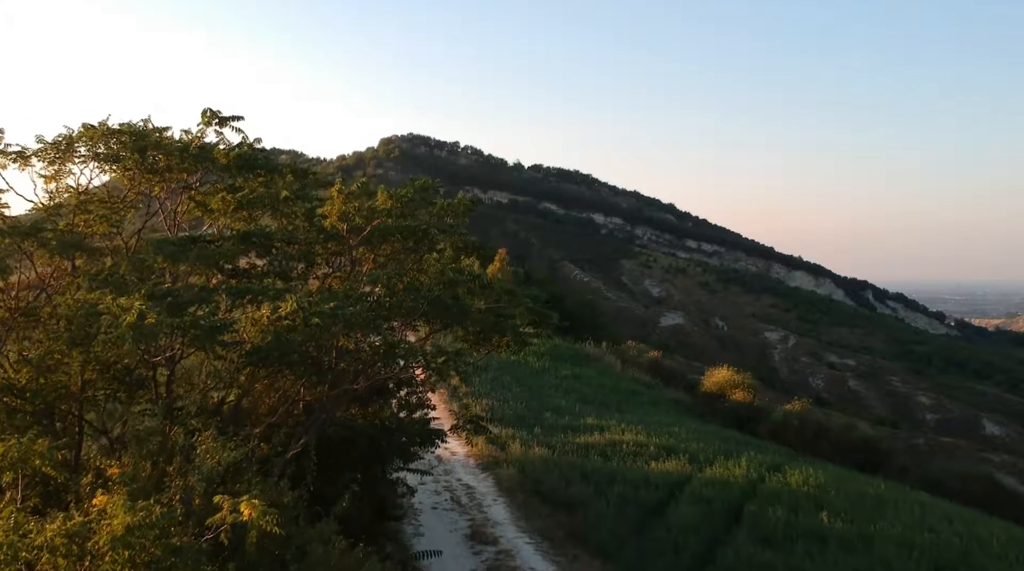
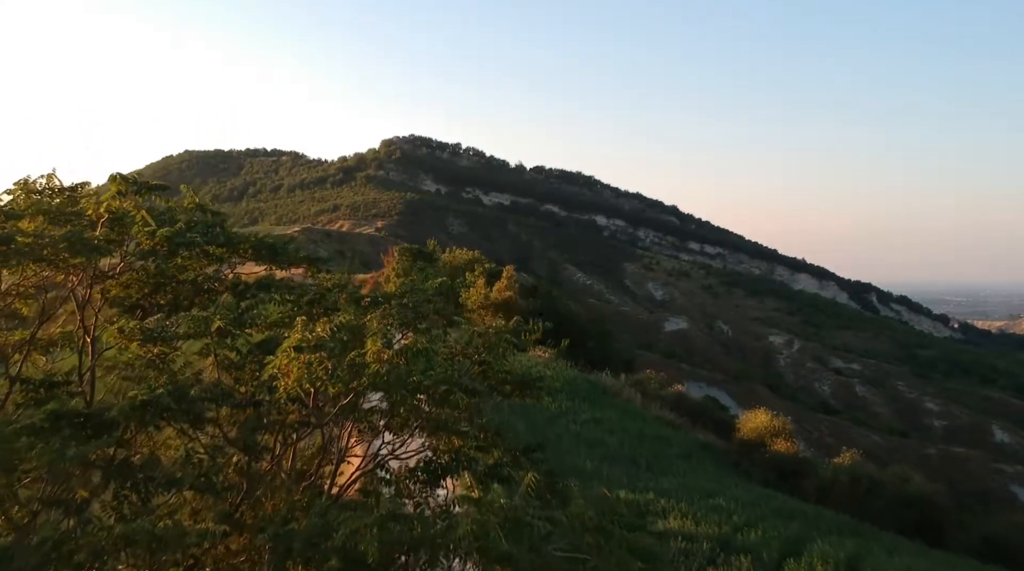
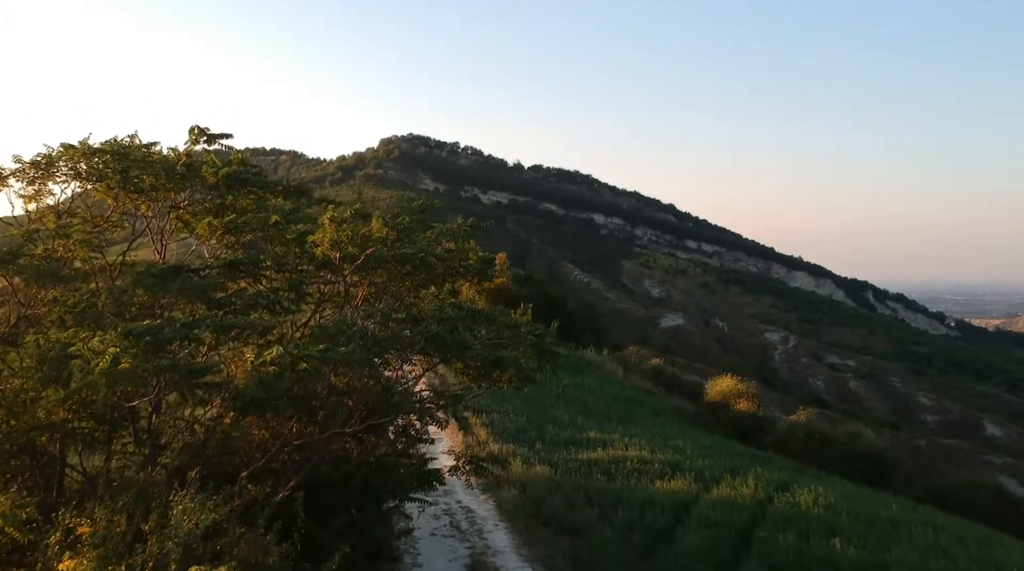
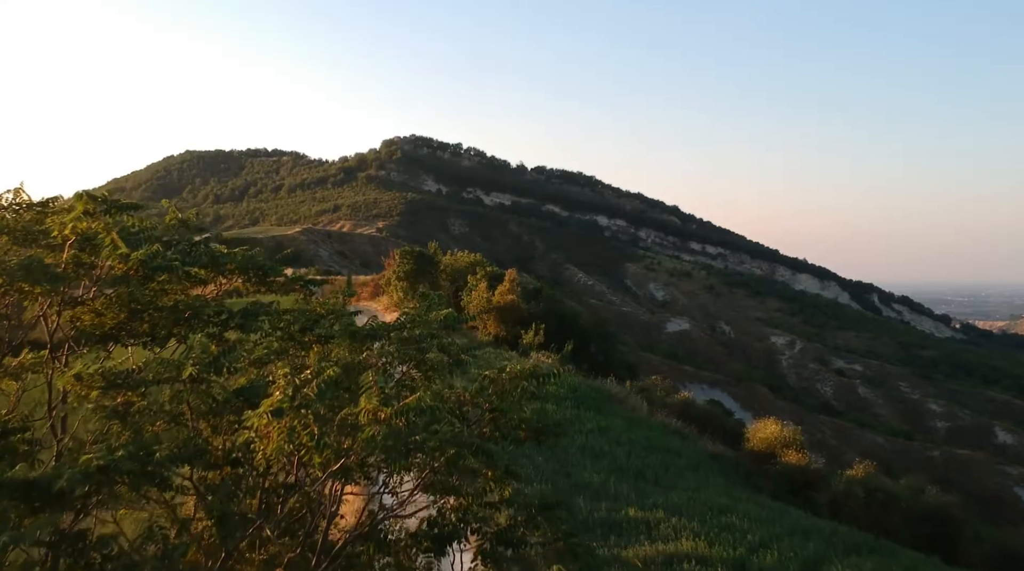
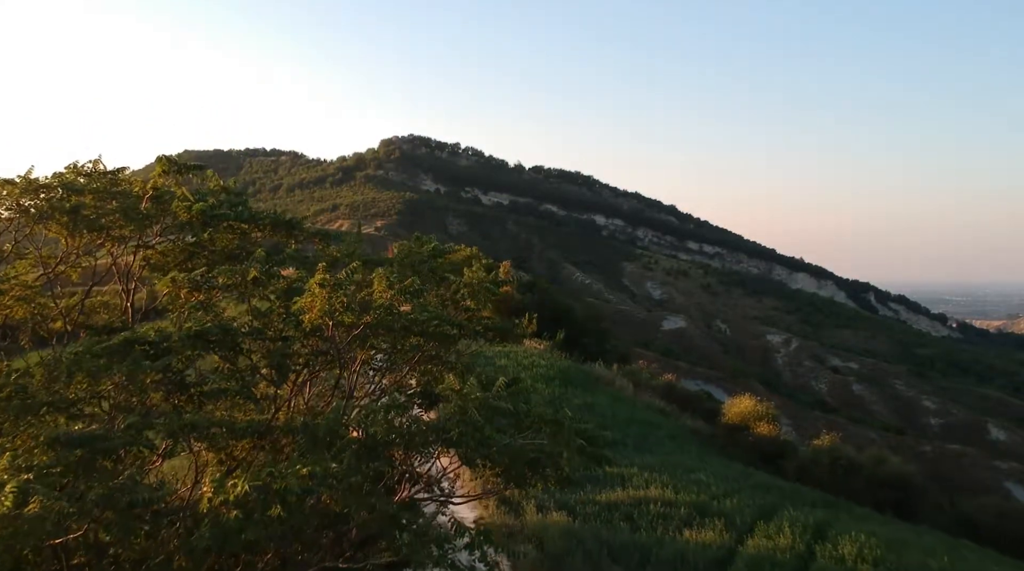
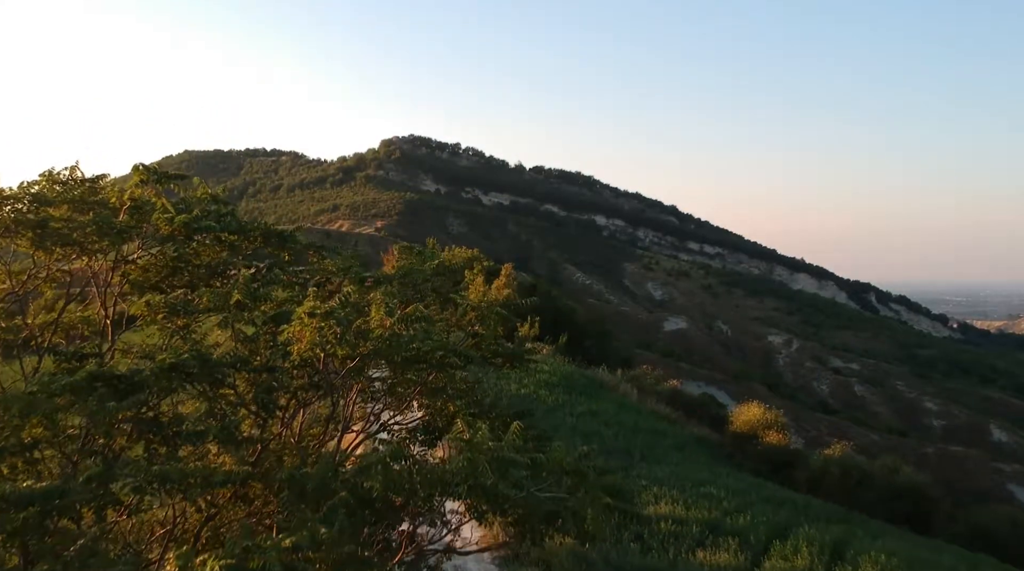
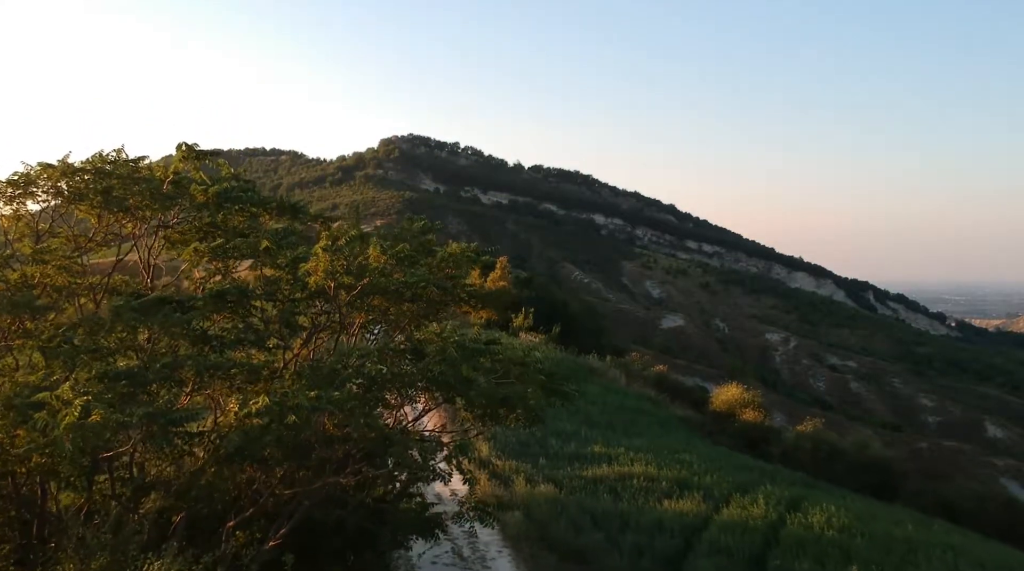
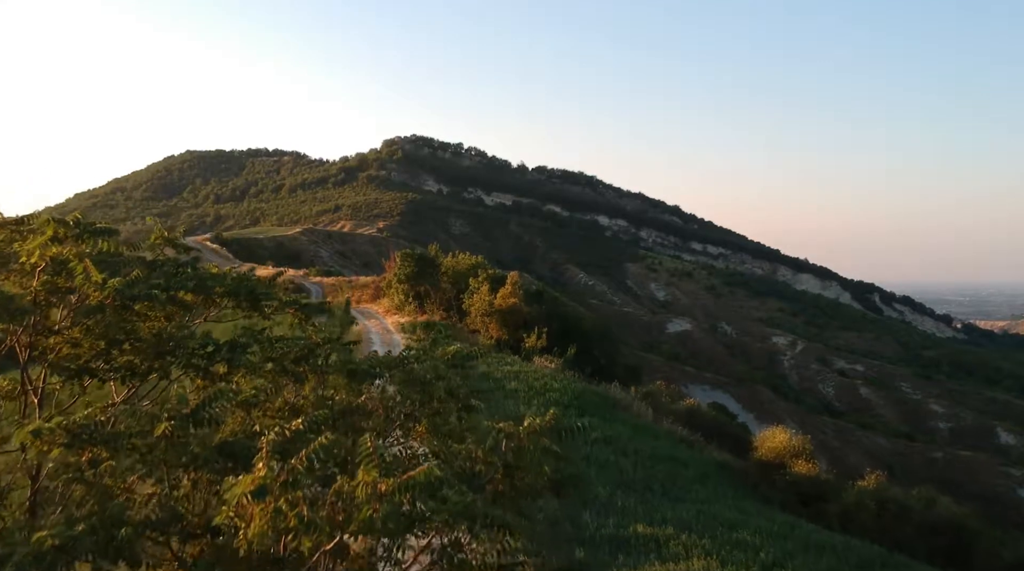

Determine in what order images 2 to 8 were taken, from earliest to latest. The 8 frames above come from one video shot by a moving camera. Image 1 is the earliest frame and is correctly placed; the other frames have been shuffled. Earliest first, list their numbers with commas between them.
3, 7, 5, 6, 2, 4, 8
